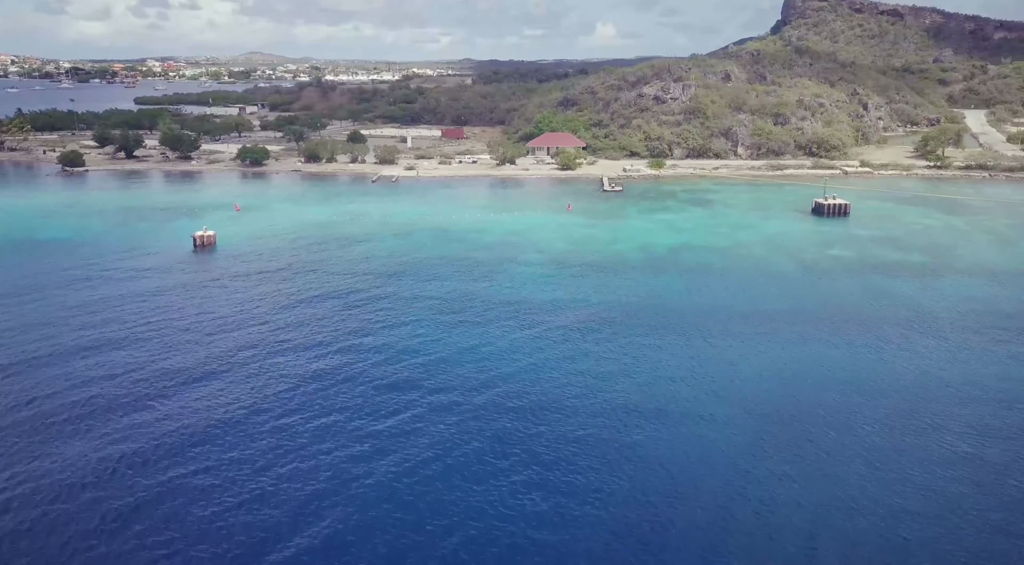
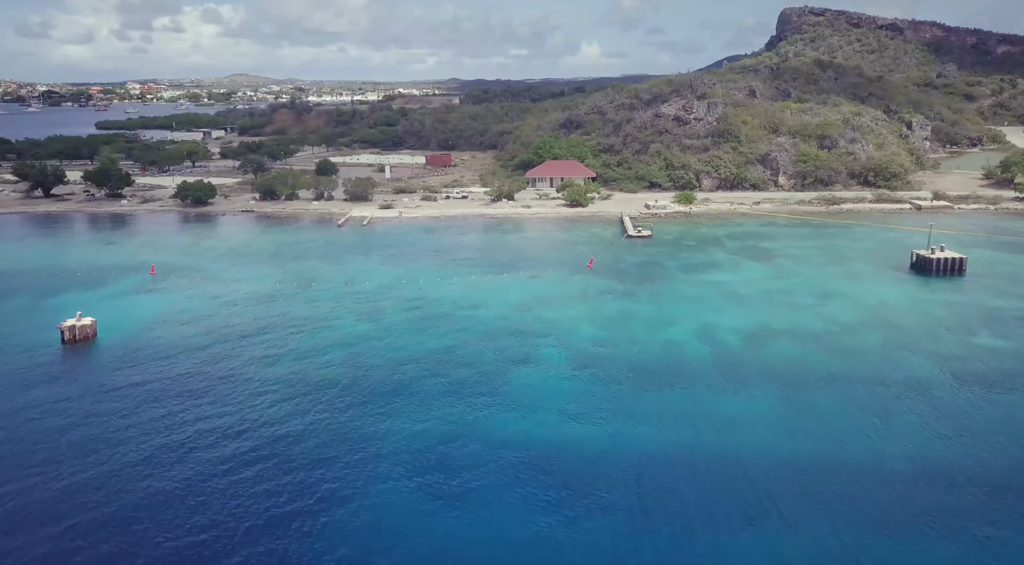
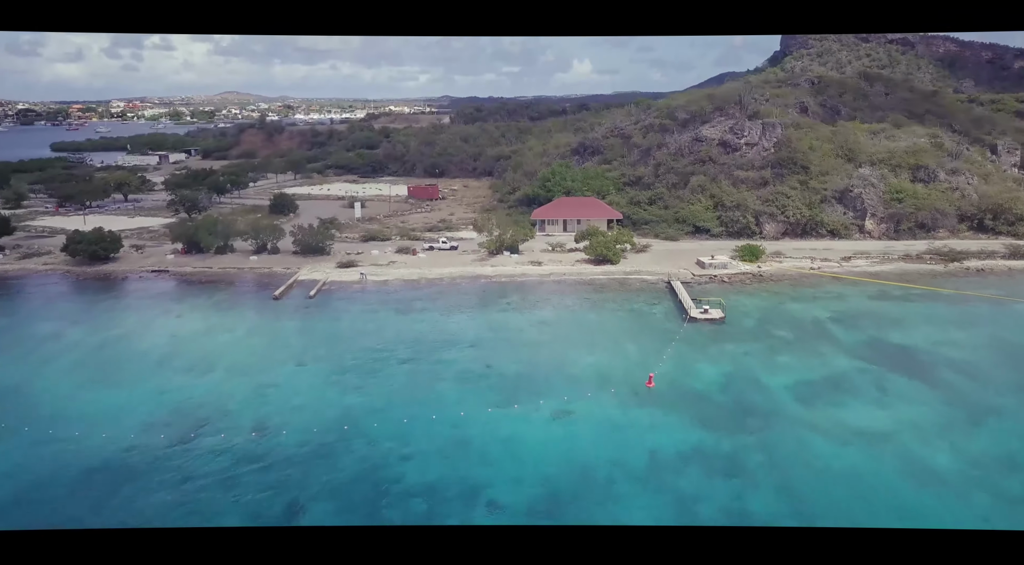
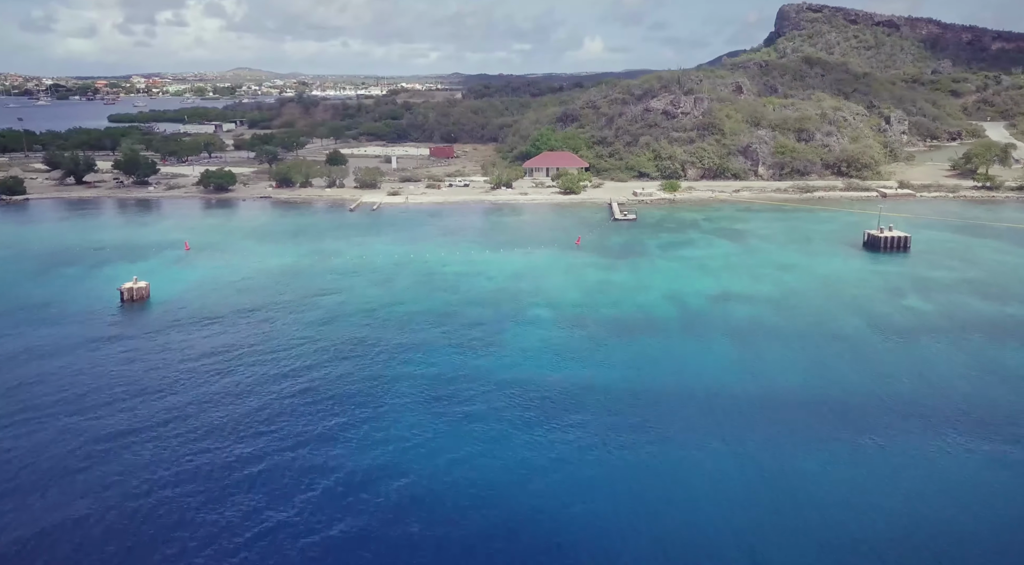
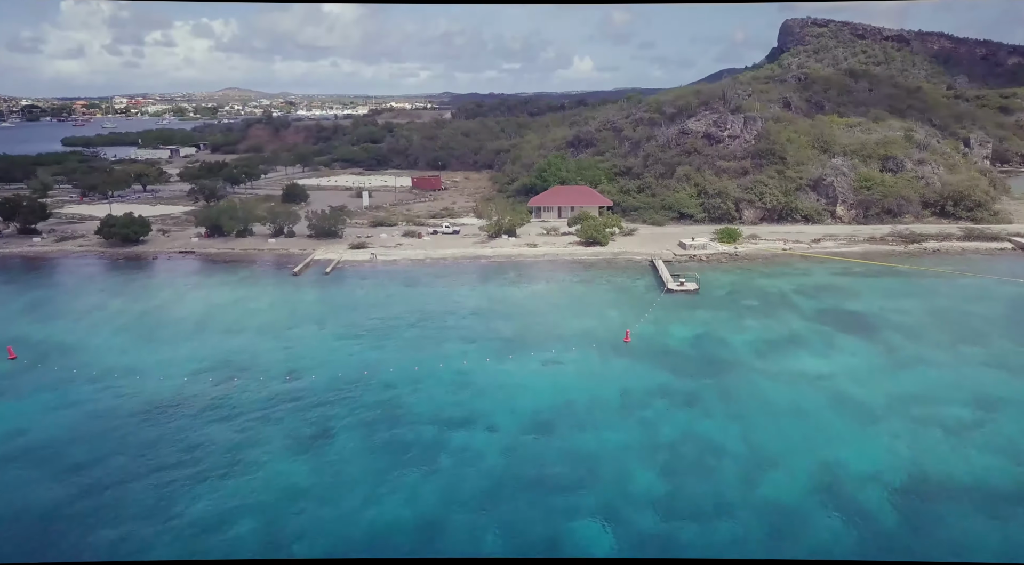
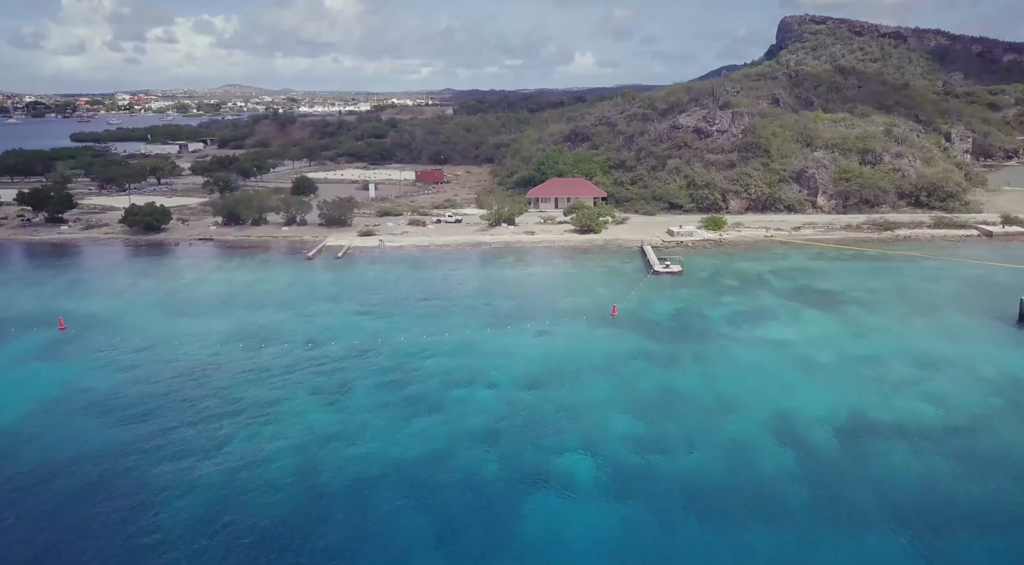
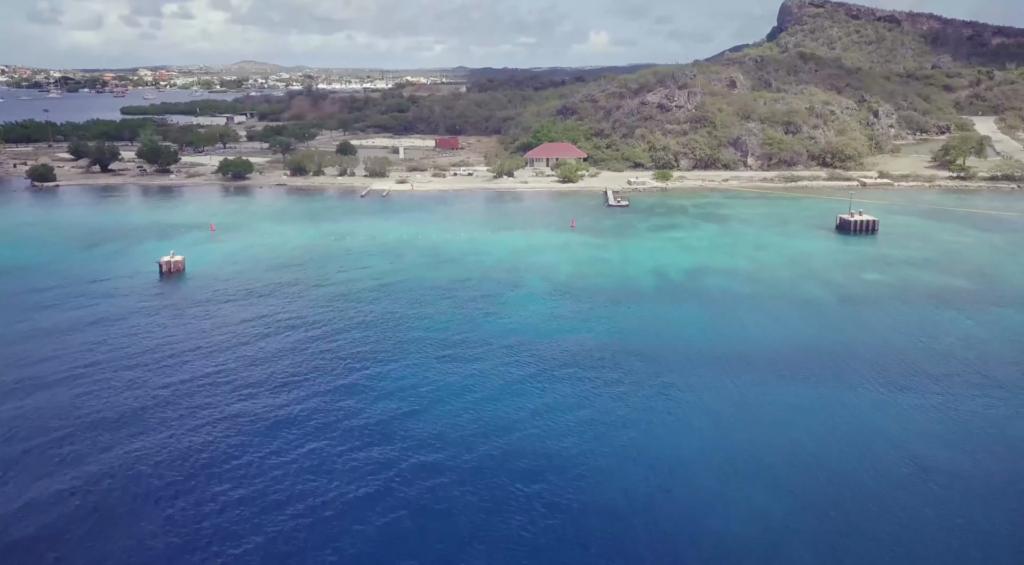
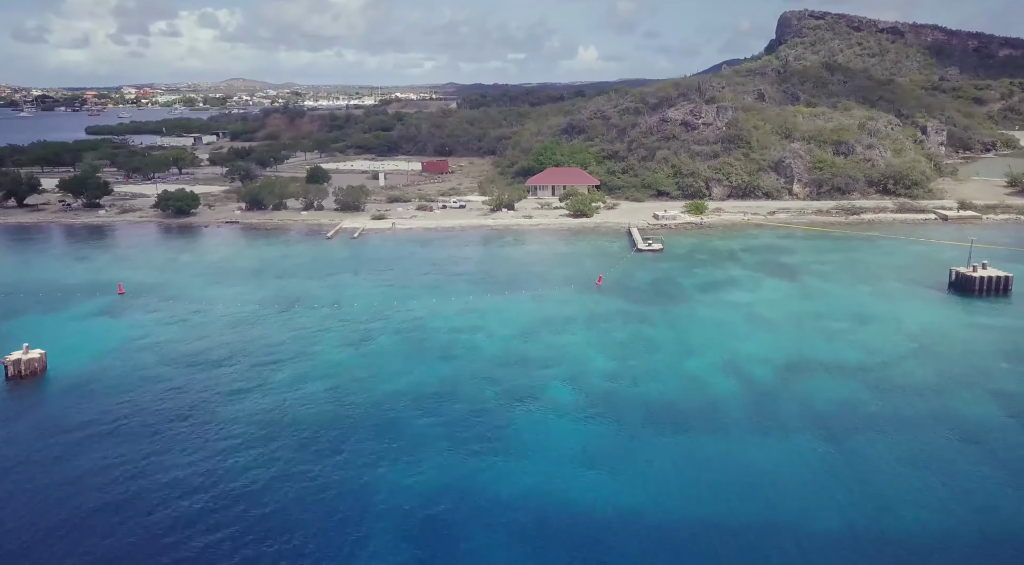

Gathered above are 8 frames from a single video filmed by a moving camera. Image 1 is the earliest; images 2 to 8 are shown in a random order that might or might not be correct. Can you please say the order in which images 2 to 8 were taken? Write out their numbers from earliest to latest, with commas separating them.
7, 4, 2, 8, 6, 5, 3
